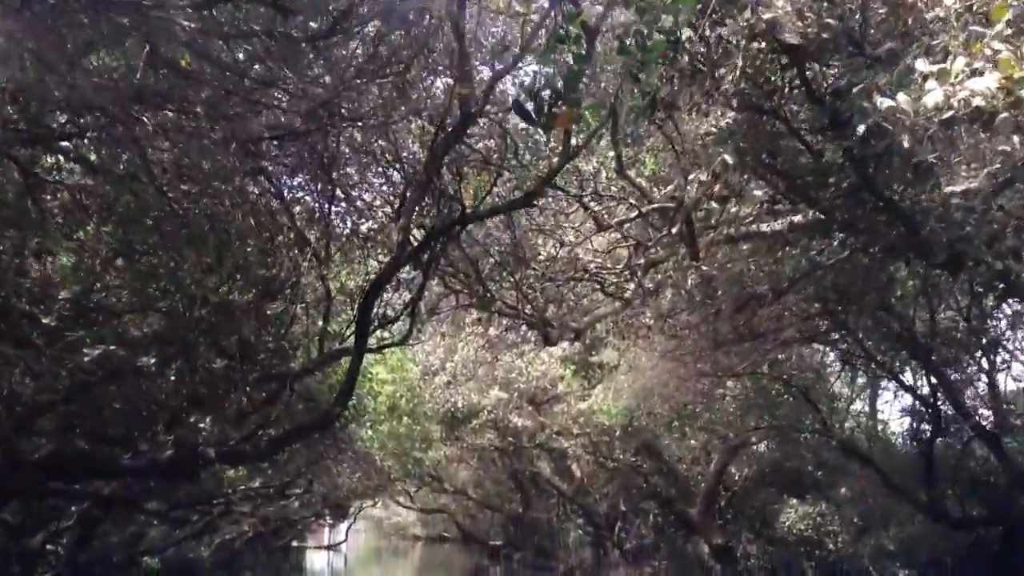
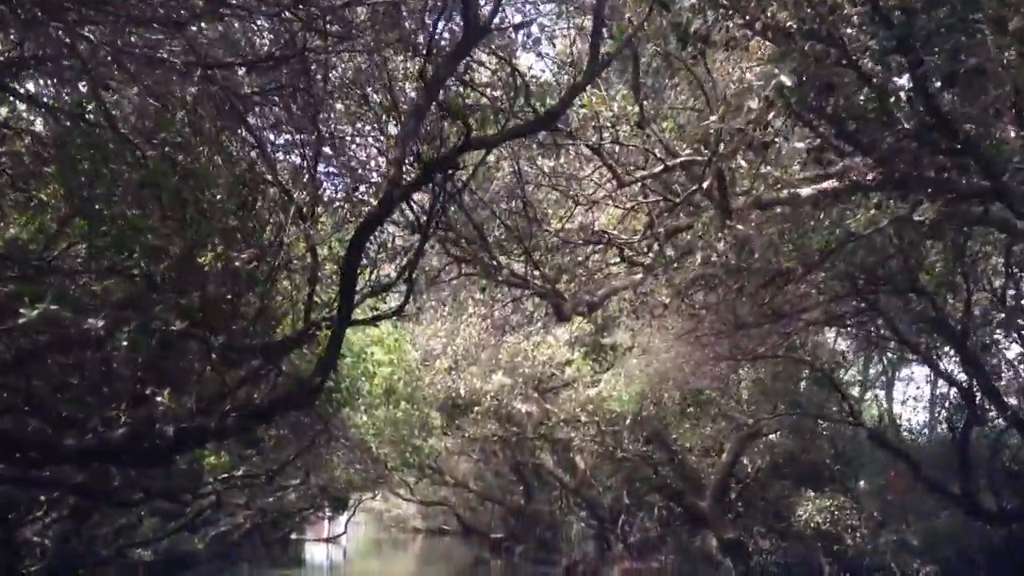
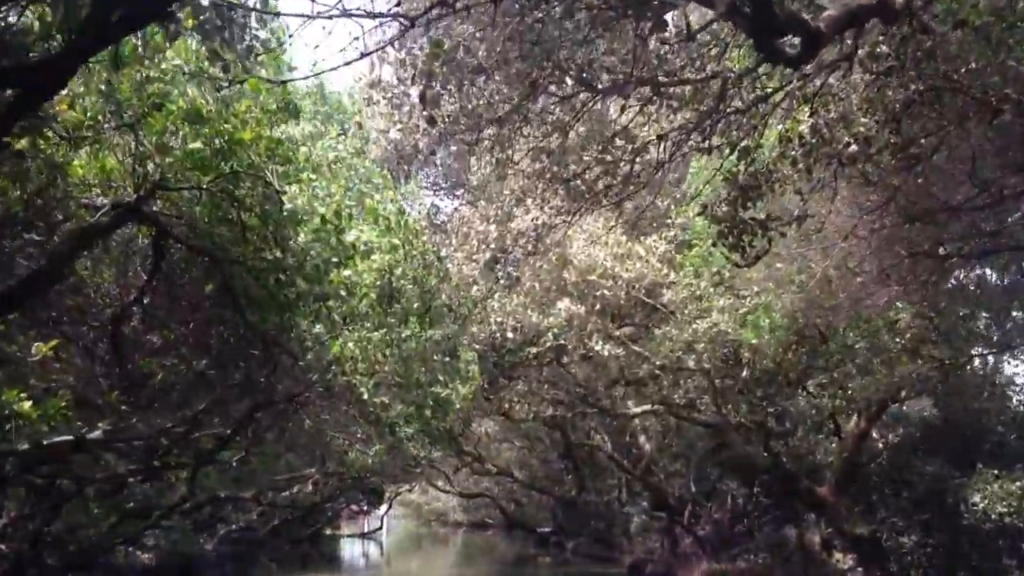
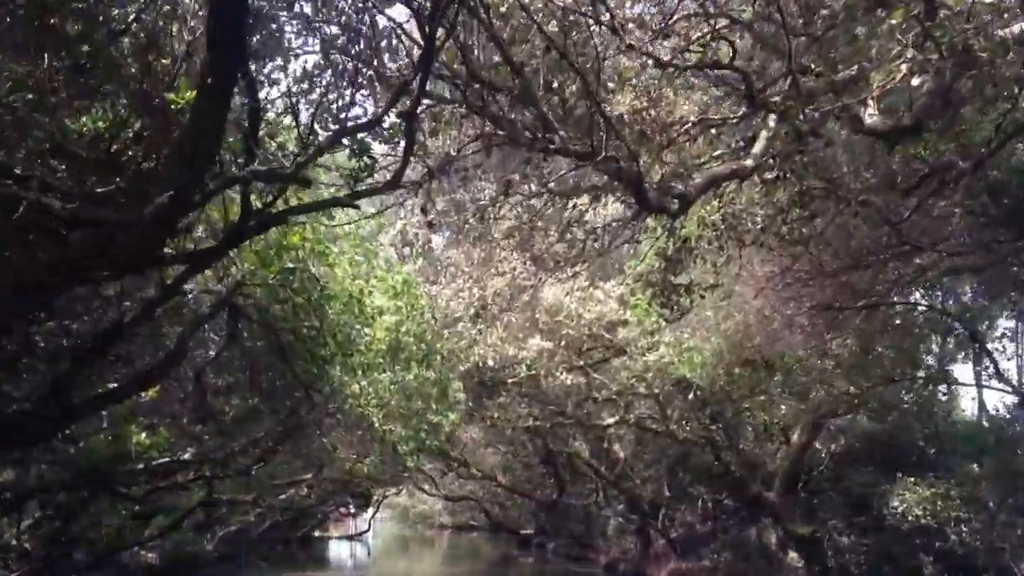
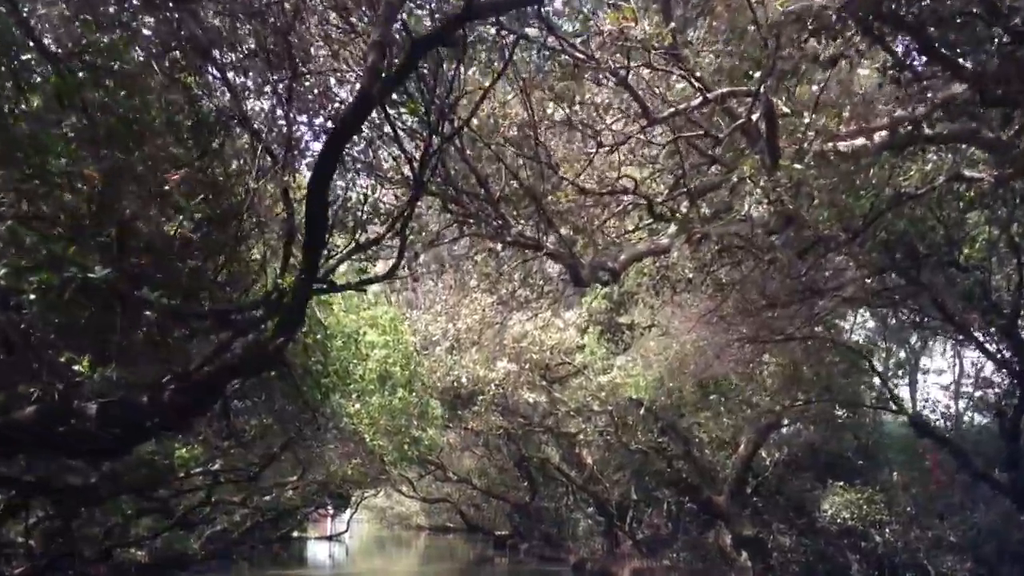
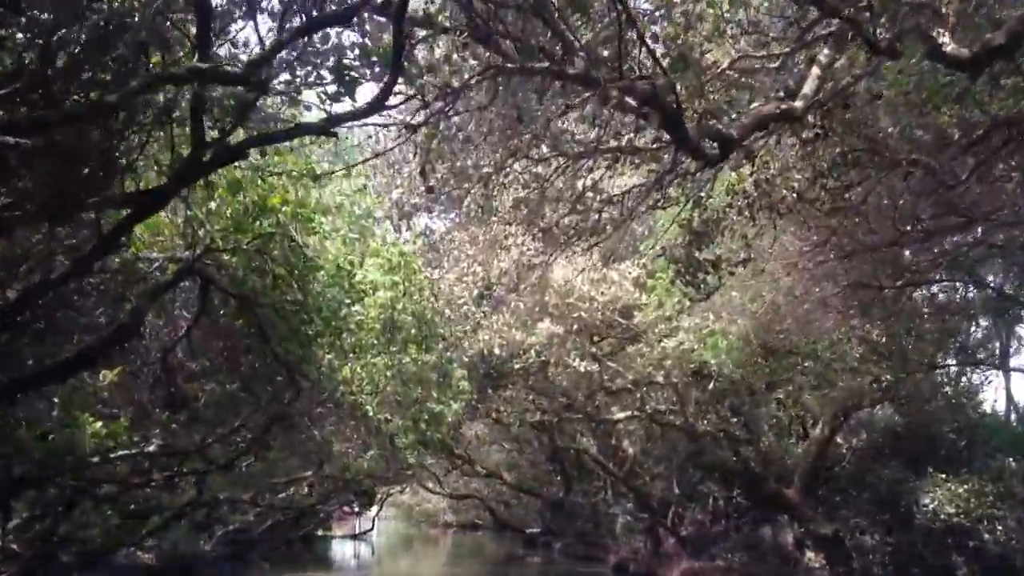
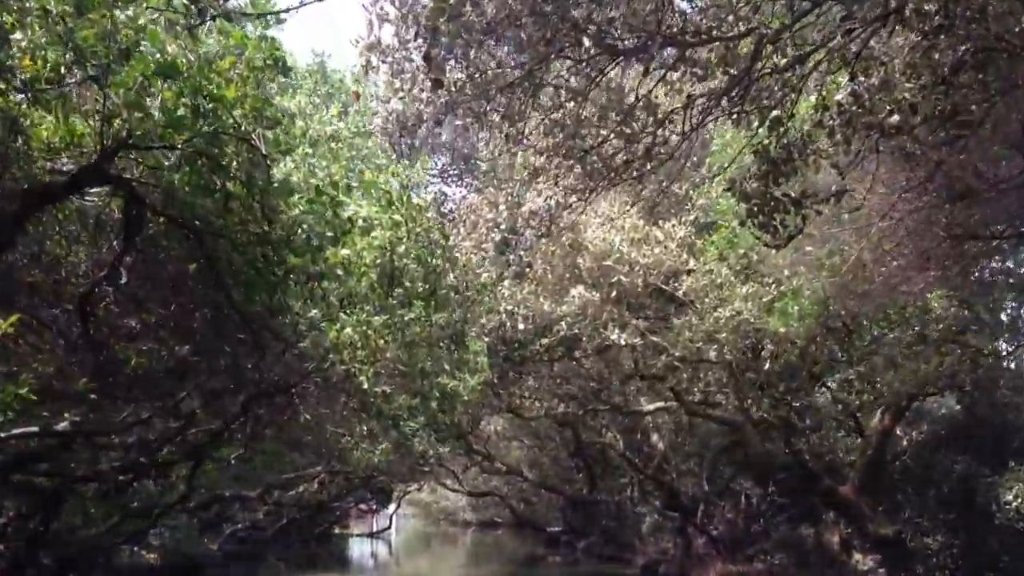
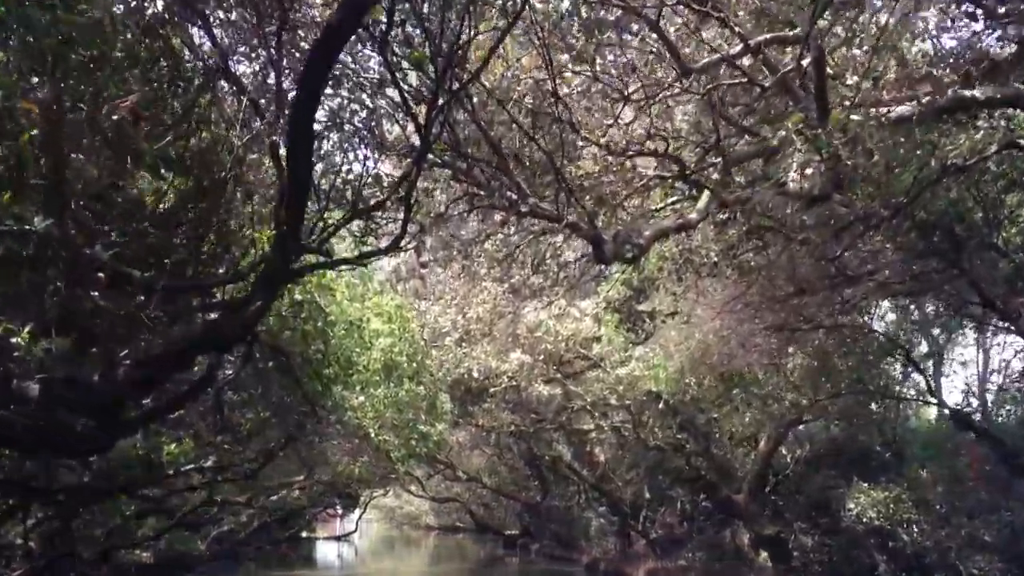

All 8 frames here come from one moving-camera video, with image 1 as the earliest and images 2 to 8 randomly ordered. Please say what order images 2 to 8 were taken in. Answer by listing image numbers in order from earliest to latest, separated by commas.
2, 5, 8, 4, 6, 3, 7
